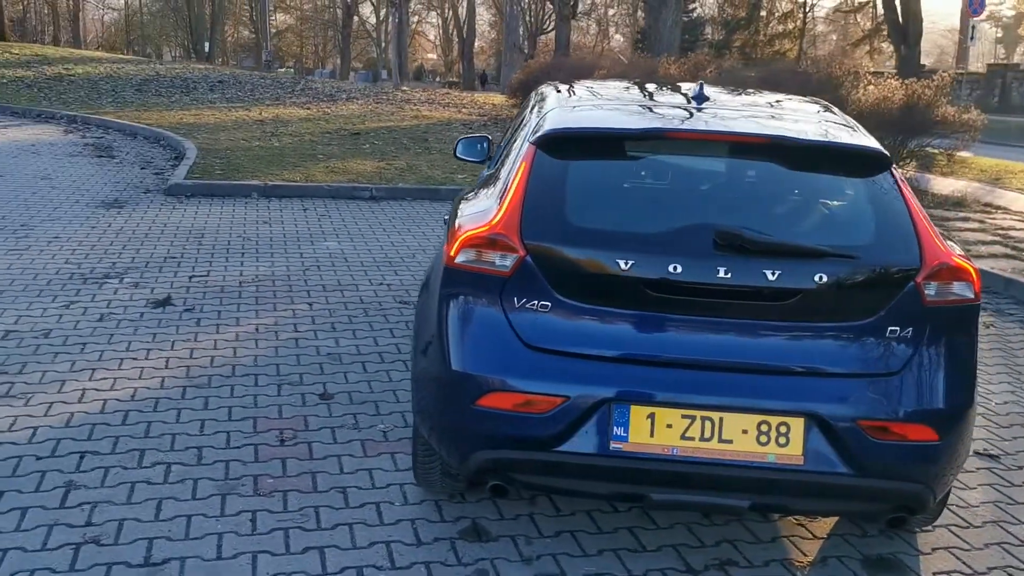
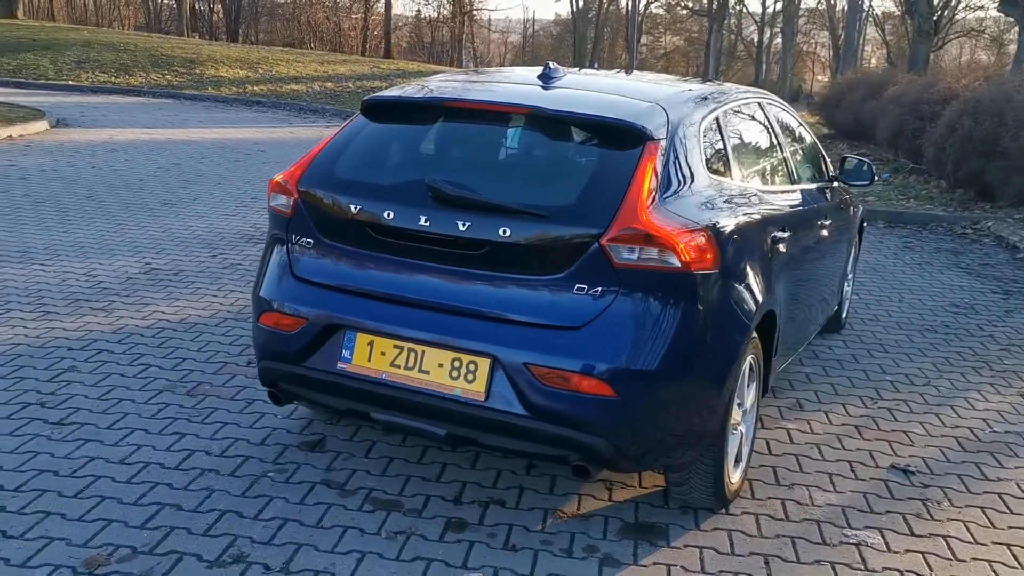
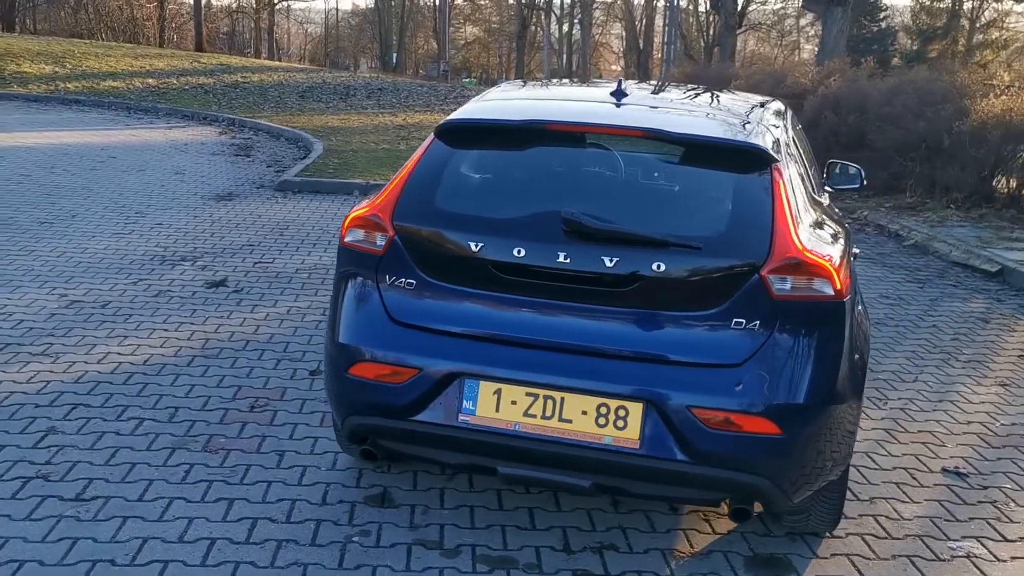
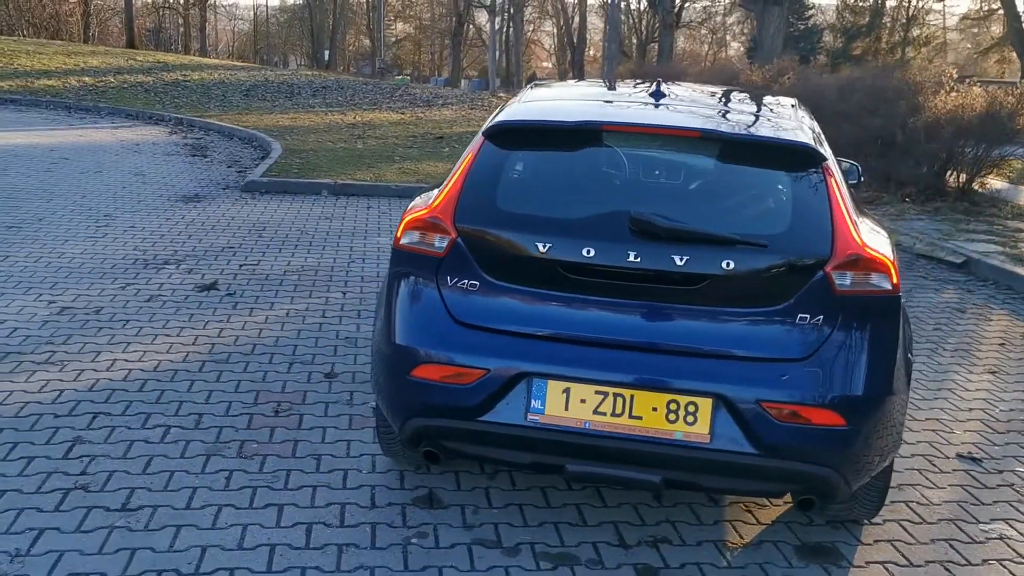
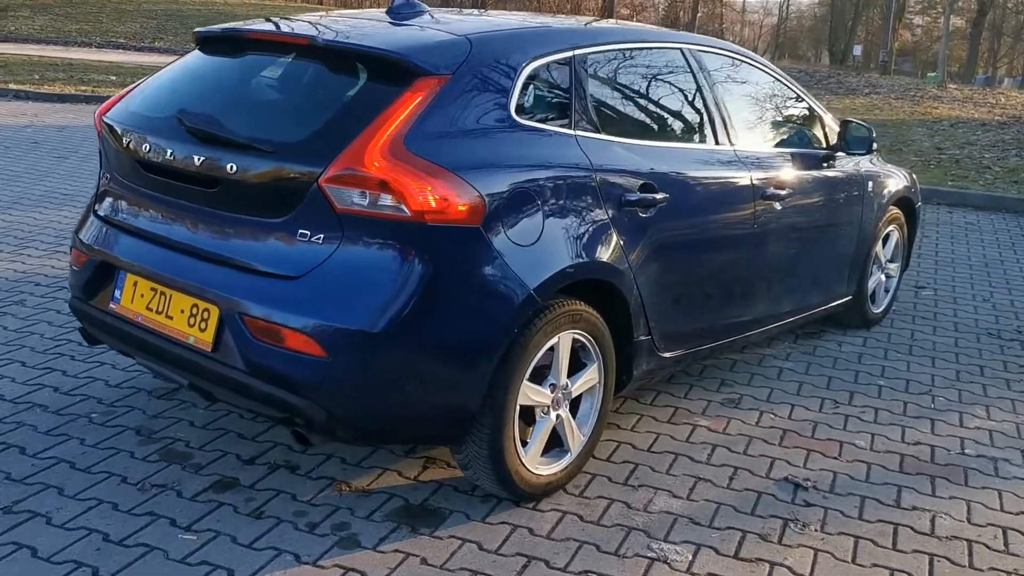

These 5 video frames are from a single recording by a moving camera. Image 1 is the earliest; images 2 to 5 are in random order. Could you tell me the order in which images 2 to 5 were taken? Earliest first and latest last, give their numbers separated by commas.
4, 3, 2, 5
